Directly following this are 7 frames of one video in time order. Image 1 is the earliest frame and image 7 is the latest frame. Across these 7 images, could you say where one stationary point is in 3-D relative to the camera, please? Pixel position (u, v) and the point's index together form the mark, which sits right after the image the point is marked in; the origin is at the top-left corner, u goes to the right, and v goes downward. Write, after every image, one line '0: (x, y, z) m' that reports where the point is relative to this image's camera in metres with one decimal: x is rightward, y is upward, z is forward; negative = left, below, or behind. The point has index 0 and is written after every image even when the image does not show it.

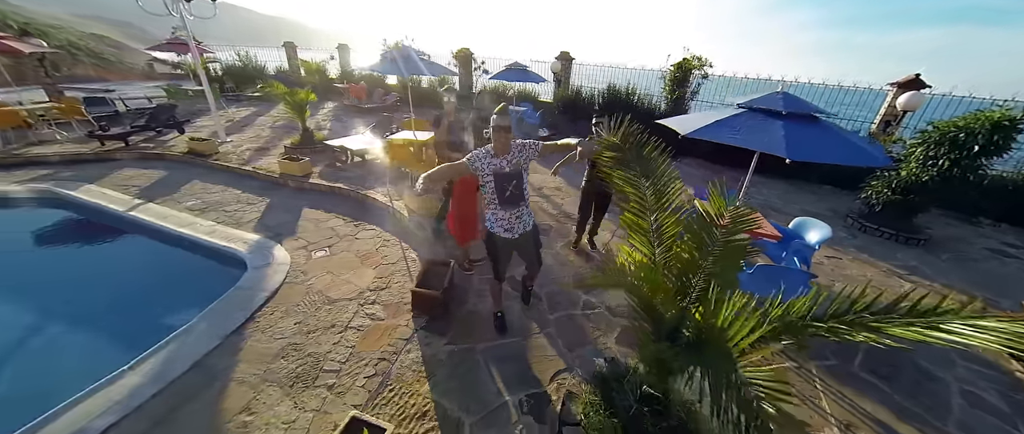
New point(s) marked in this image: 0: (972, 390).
0: (+2.8, -1.0, +1.9) m
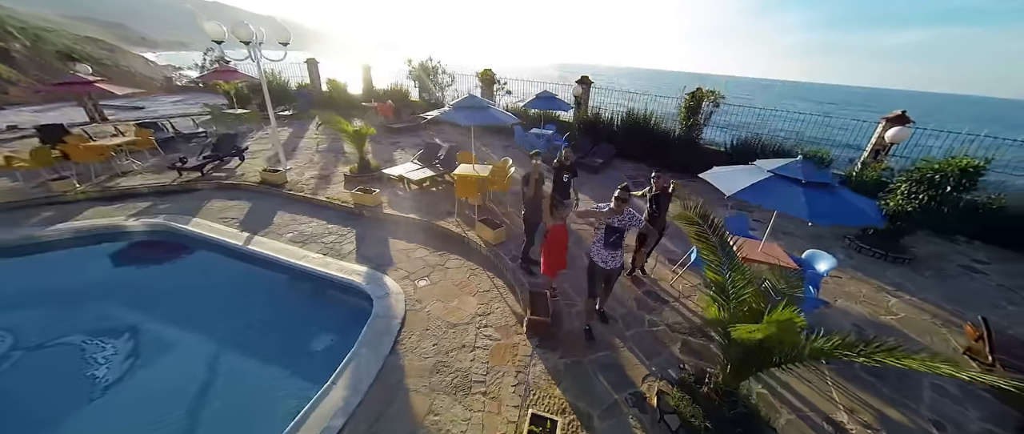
0: (+3.5, -1.4, +2.6) m
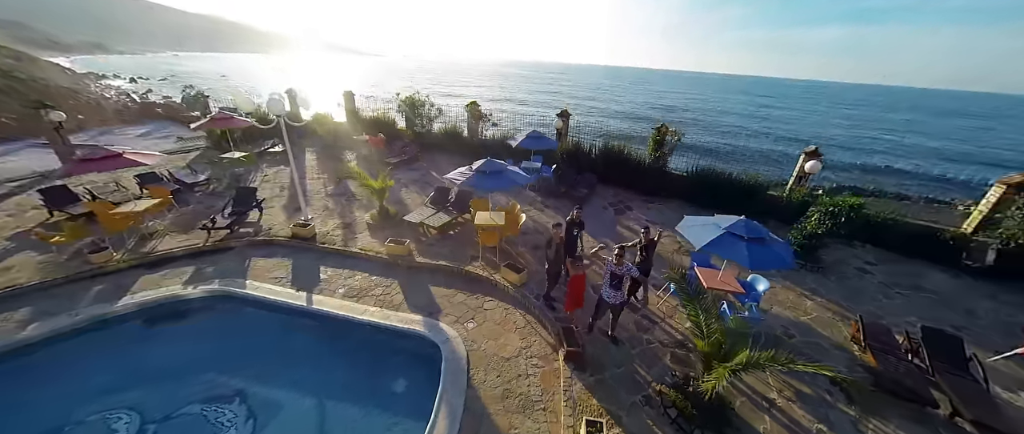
0: (+4.0, -1.8, +3.9) m
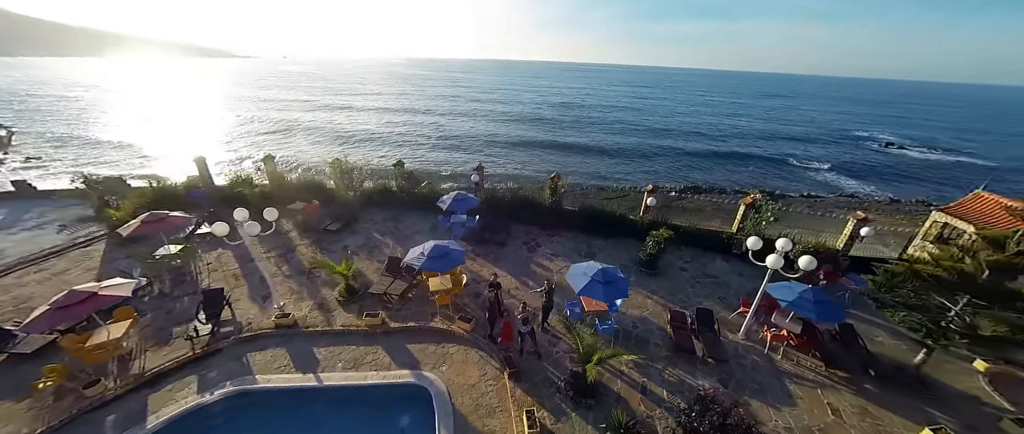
0: (+3.2, -2.7, +7.0) m
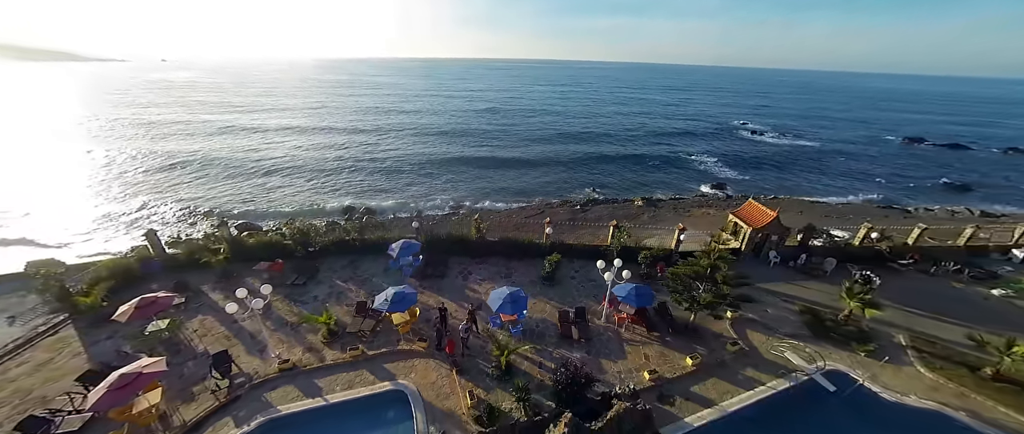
0: (+1.3, -4.0, +10.9) m
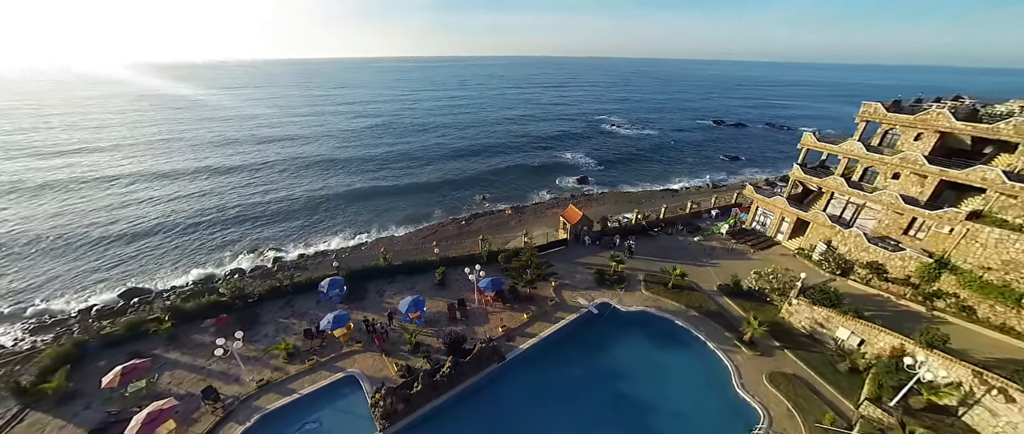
0: (-3.8, -5.6, +17.3) m
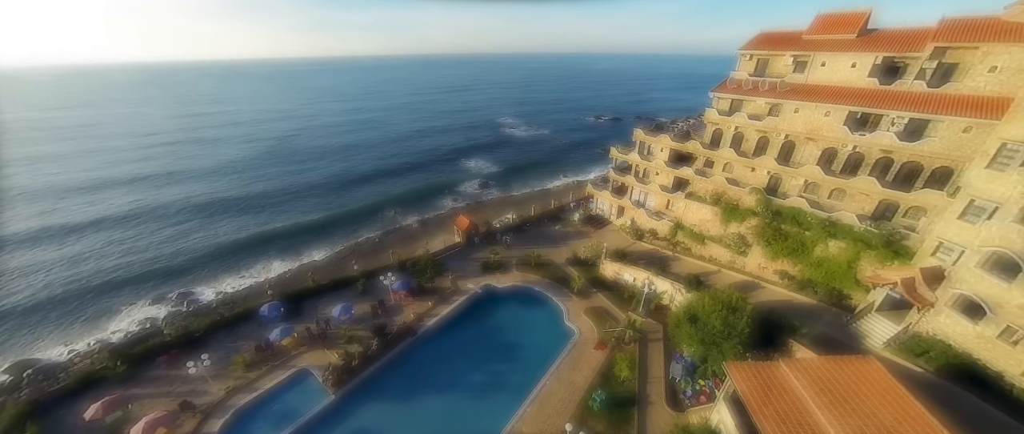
0: (-10.5, -7.4, +23.1) m
